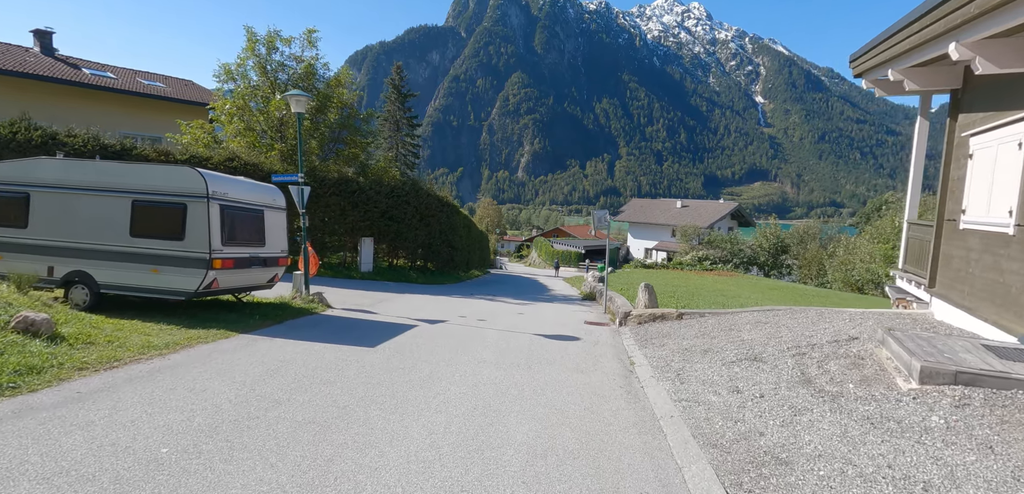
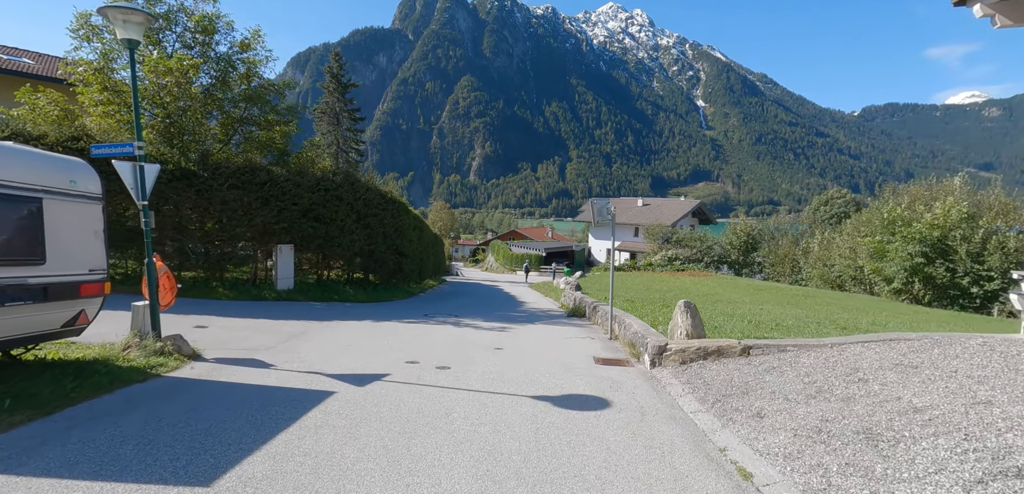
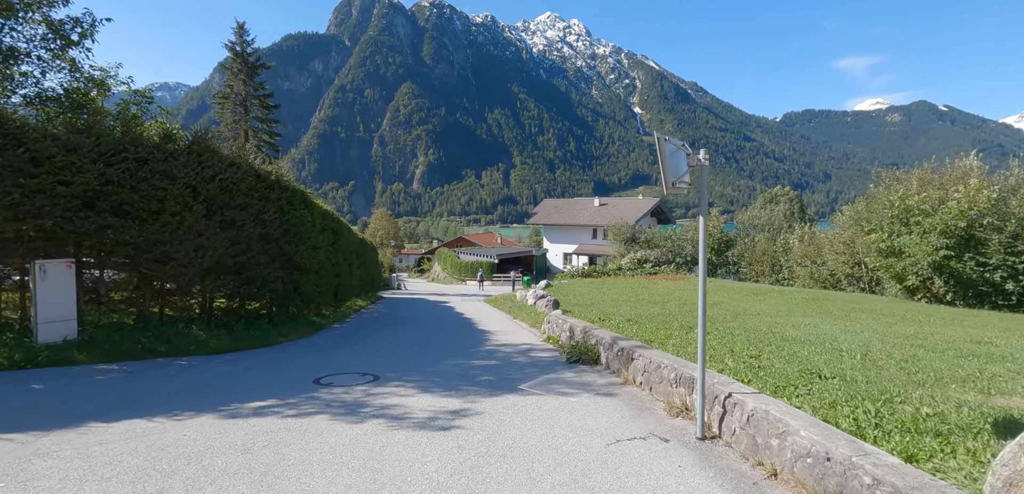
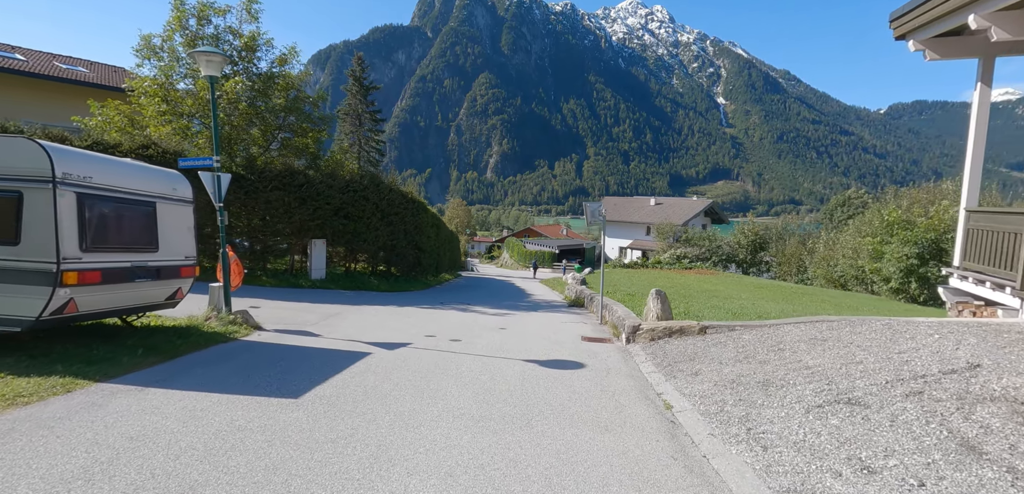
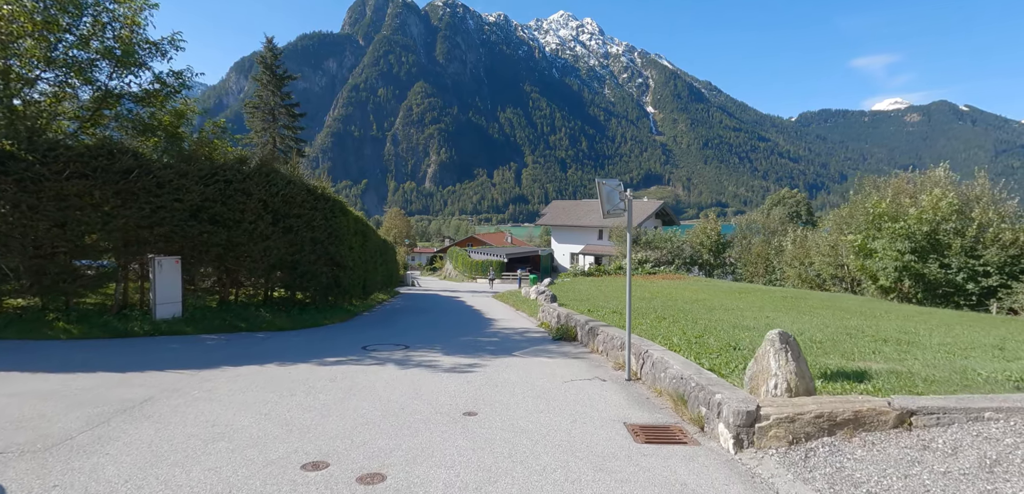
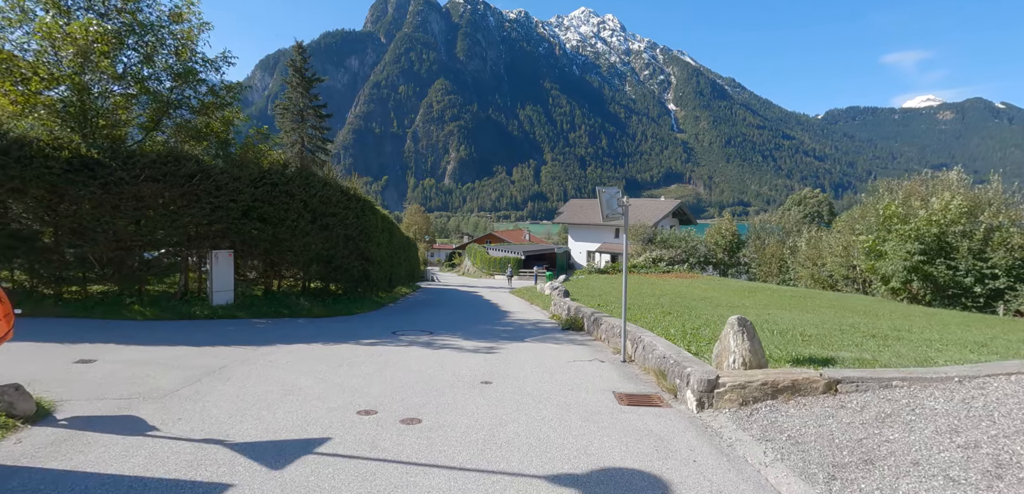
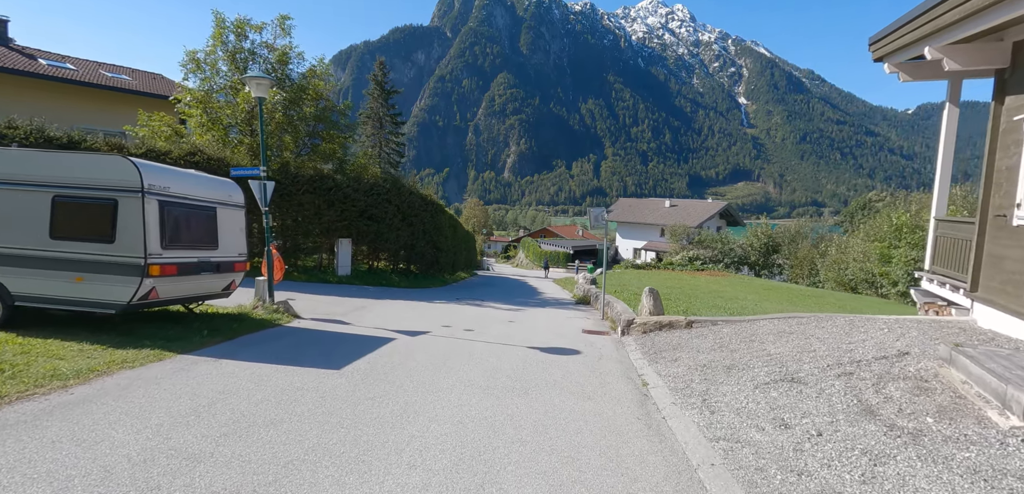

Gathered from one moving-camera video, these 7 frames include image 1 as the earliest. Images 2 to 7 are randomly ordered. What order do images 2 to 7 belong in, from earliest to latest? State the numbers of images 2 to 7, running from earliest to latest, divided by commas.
7, 4, 2, 6, 5, 3
